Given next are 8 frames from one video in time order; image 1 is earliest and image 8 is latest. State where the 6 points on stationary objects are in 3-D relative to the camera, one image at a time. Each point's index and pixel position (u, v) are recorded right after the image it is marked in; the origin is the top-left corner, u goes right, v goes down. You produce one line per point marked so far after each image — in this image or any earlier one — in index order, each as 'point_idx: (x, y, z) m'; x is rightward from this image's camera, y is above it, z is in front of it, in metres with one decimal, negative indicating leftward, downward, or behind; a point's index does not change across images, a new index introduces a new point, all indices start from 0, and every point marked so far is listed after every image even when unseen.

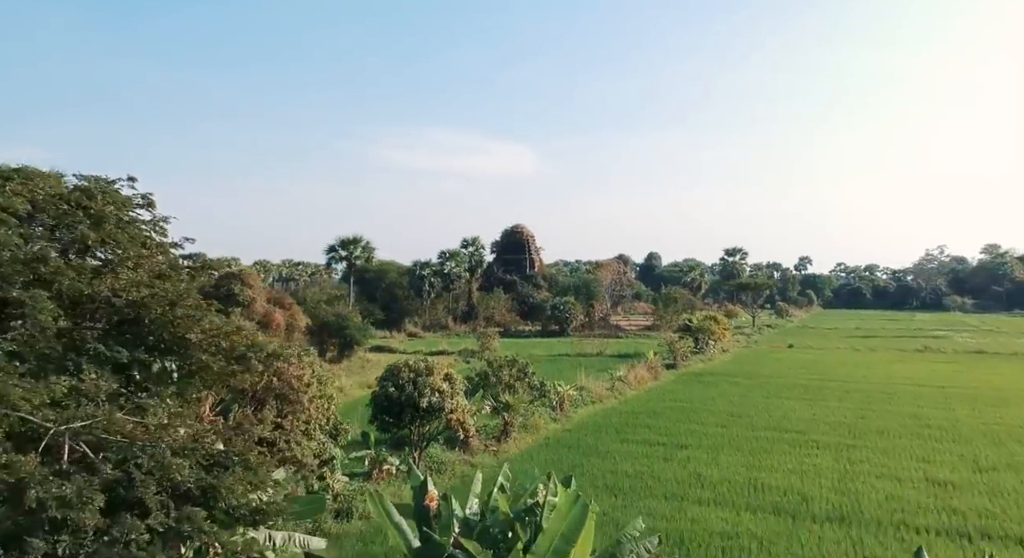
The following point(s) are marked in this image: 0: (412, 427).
0: (-1.6, -2.4, +13.8) m
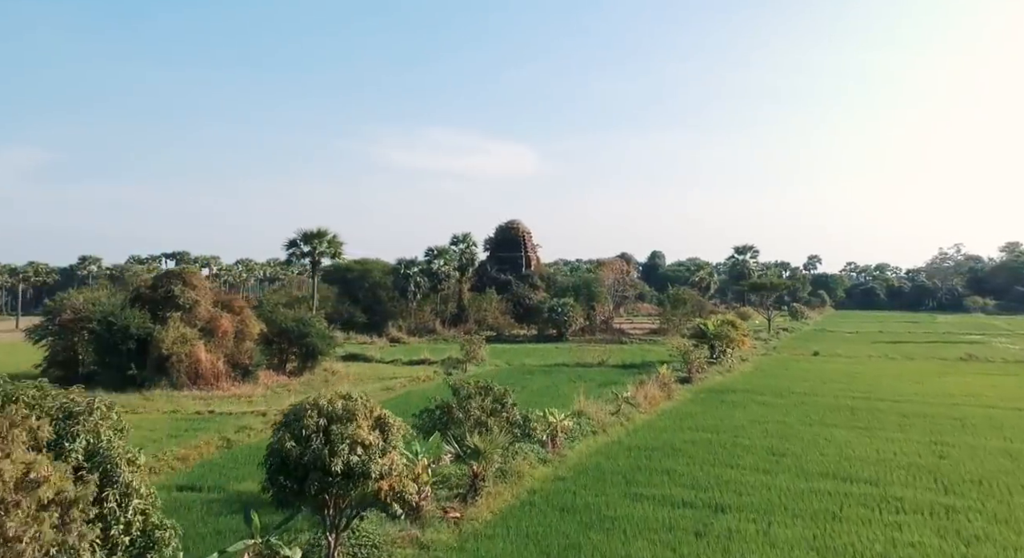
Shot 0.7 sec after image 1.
0: (-2.0, -2.3, +9.2) m
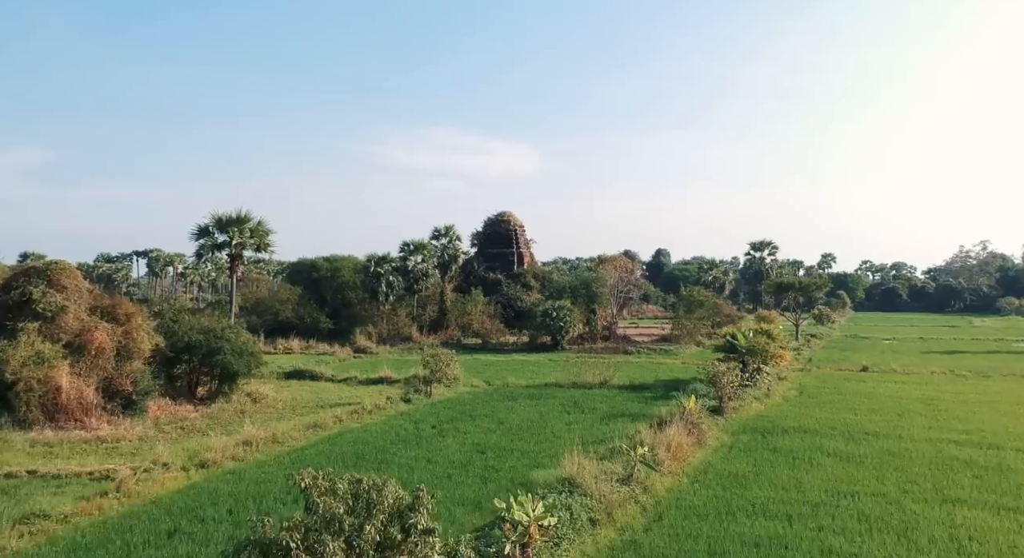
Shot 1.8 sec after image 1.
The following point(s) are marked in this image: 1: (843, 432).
0: (-2.7, -2.3, +2.5) m
1: (+7.1, -3.3, +18.6) m
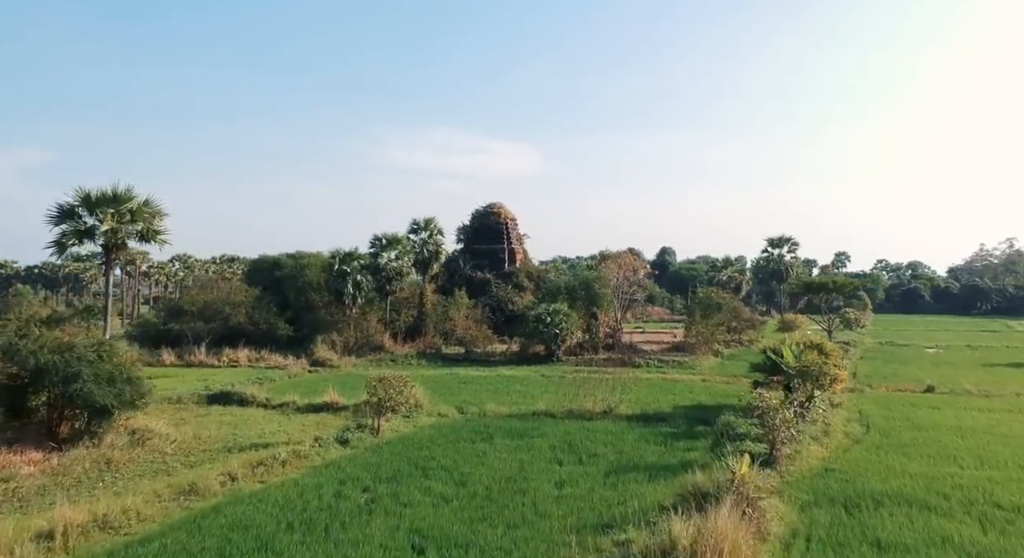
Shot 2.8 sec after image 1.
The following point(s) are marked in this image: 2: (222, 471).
0: (-3.2, -2.3, -3.6) m
1: (+6.6, -3.3, +12.5) m
2: (-4.9, -3.3, +14.8) m
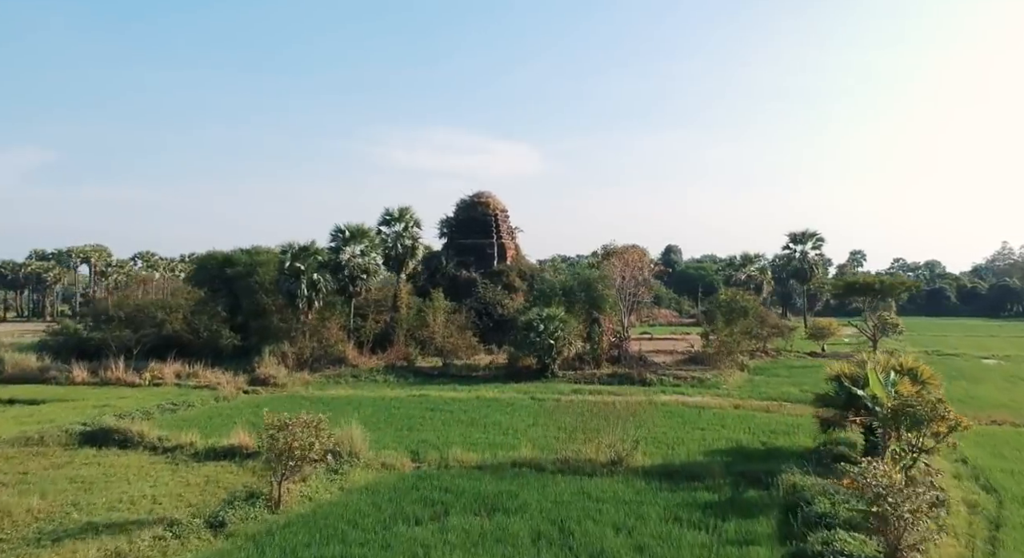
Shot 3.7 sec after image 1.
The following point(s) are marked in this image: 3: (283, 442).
0: (-3.7, -2.3, -9.6) m
1: (+6.0, -3.2, +6.5) m
2: (-5.4, -3.2, +8.8) m
3: (-3.4, -2.5, +13.7) m
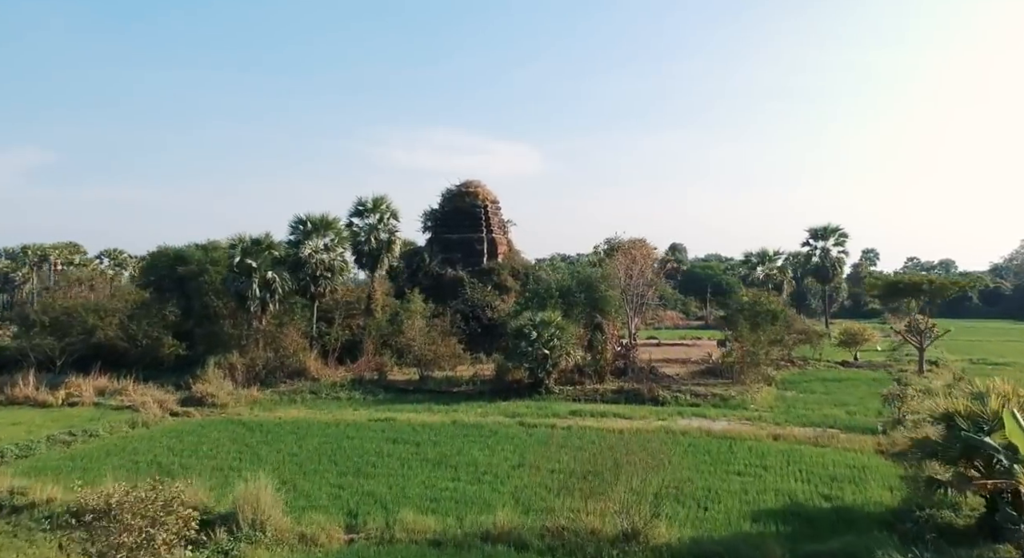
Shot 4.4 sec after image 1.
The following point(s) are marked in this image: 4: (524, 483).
0: (-4.1, -2.2, -14.1) m
1: (+5.7, -3.2, +1.9) m
2: (-5.8, -3.2, +4.3) m
3: (-3.8, -2.5, +9.2) m
4: (+0.2, -3.2, +13.9) m
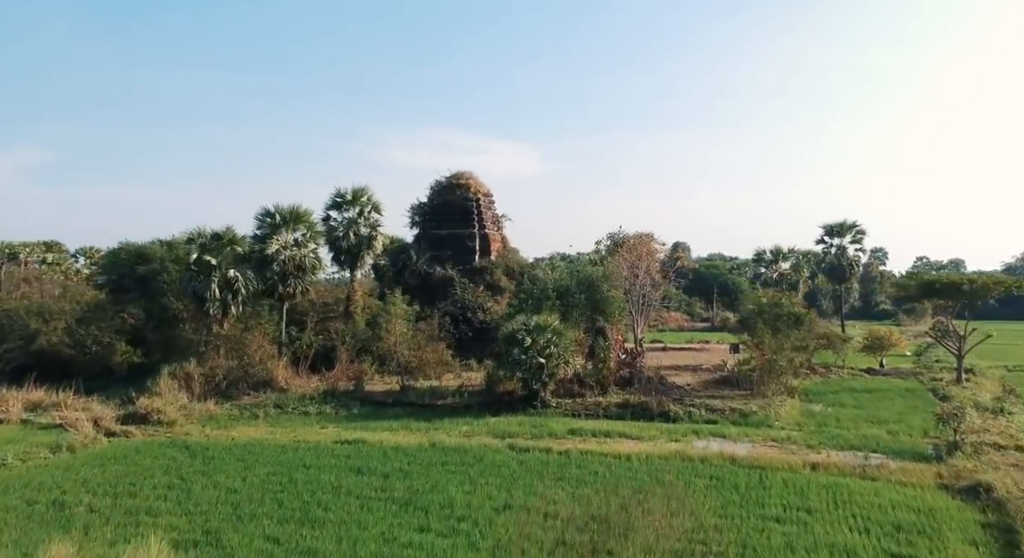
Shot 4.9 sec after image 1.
0: (-4.3, -2.2, -17.1) m
1: (+5.4, -3.2, -1.0) m
2: (-6.0, -3.2, +1.3) m
3: (-4.0, -2.5, +6.3) m
4: (0.0, -3.2, +11.0) m
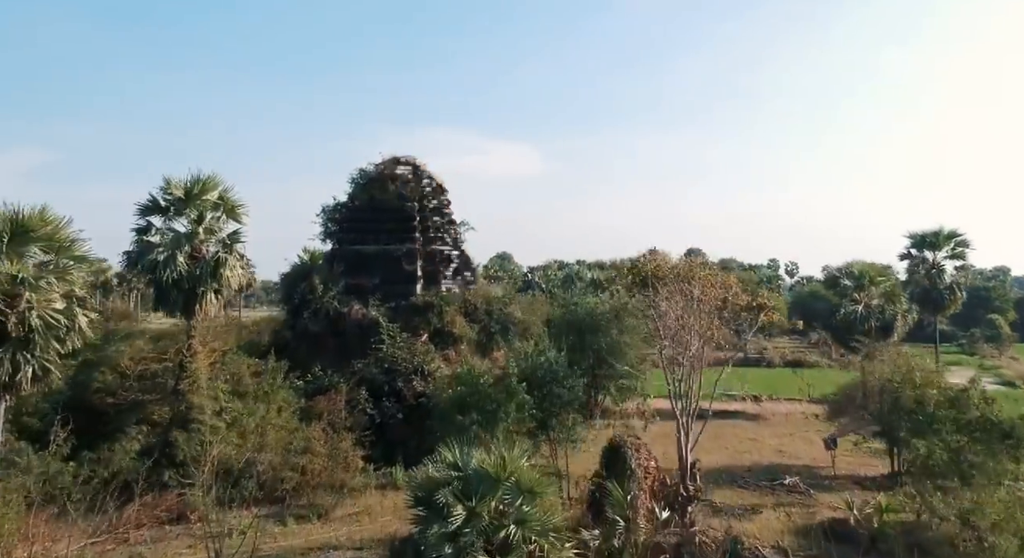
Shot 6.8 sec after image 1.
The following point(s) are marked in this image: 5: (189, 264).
0: (-5.4, -3.3, -29.3) m
1: (+4.4, -4.2, -13.2) m
2: (-7.1, -4.3, -10.9) m
3: (-5.0, -3.6, -6.0) m
4: (-1.0, -4.3, -1.2) m
5: (-6.4, +0.3, +17.0) m
